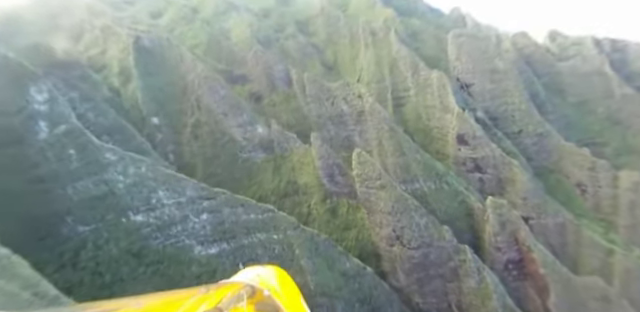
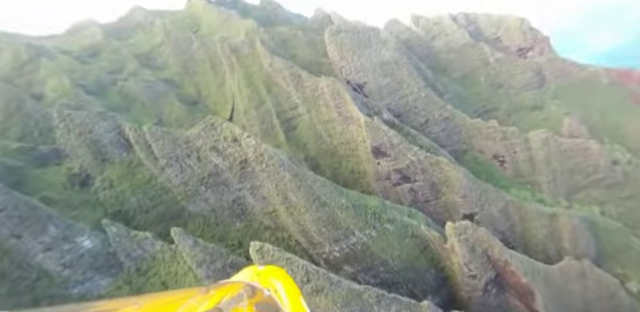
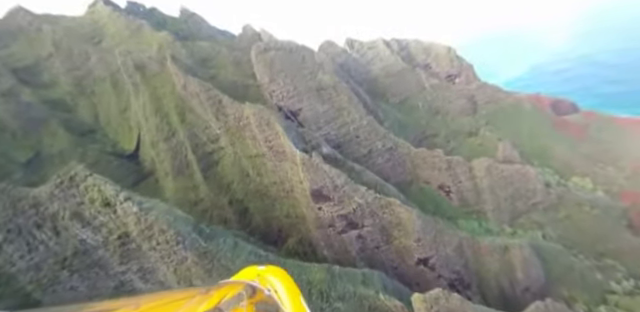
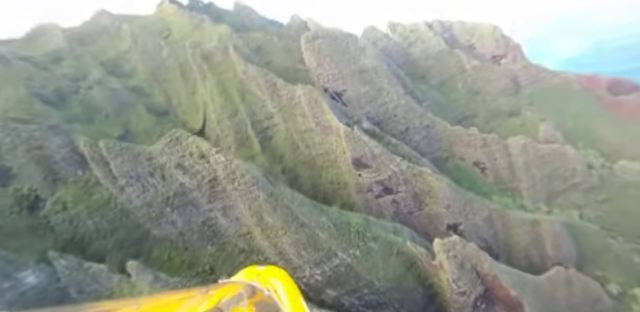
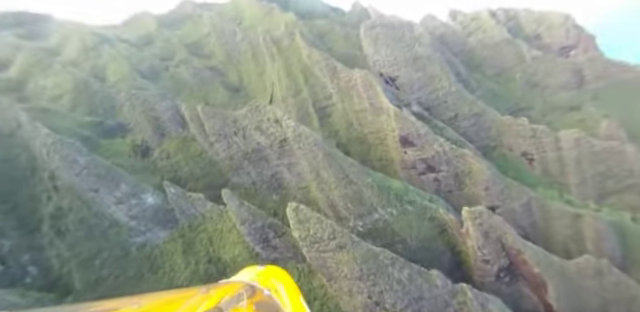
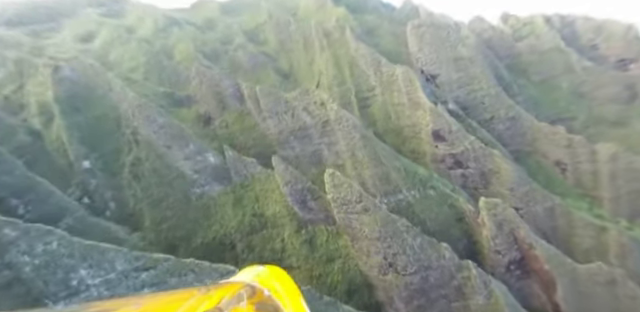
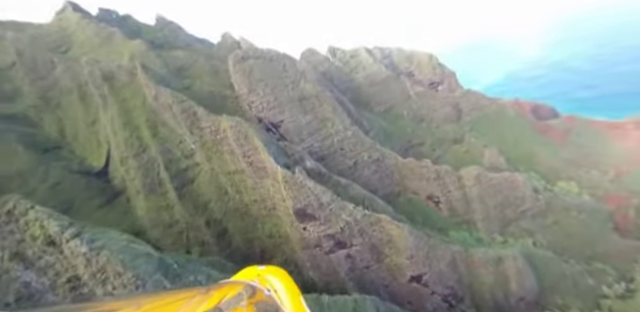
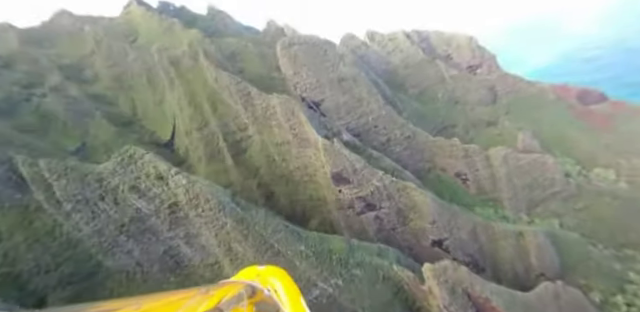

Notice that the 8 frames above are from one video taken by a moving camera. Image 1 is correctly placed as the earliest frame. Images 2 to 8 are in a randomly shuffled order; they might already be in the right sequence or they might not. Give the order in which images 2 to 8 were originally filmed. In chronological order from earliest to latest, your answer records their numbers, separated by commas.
6, 5, 2, 4, 8, 3, 7
